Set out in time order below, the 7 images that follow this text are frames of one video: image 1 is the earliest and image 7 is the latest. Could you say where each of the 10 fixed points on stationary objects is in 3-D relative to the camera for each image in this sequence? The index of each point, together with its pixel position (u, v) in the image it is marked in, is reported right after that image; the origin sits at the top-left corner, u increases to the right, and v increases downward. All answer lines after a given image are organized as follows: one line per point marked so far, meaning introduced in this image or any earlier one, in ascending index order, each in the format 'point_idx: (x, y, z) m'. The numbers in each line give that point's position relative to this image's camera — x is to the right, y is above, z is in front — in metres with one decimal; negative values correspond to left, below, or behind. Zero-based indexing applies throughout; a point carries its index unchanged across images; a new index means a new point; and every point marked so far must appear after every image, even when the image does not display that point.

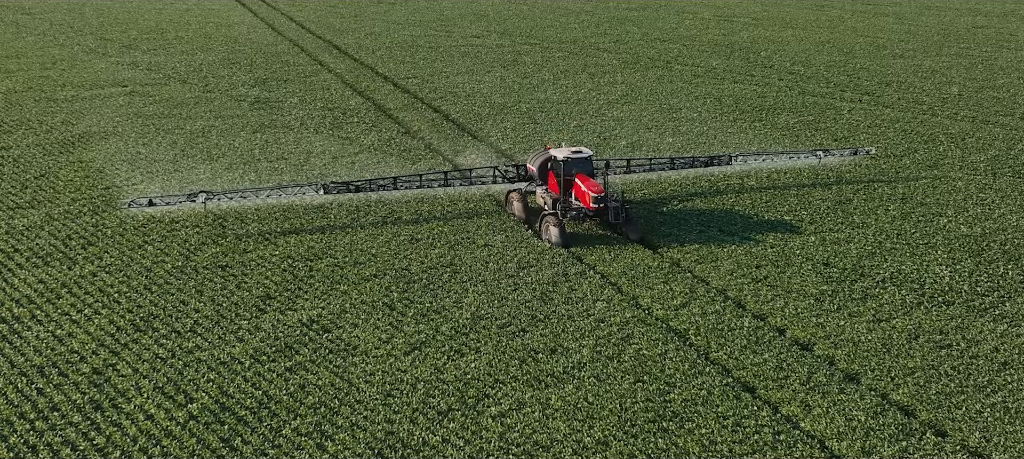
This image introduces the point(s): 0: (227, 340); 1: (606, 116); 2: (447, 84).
0: (-2.3, -0.9, +10.2) m
1: (+1.4, +1.9, +16.8) m
2: (-1.1, +2.4, +18.4) m
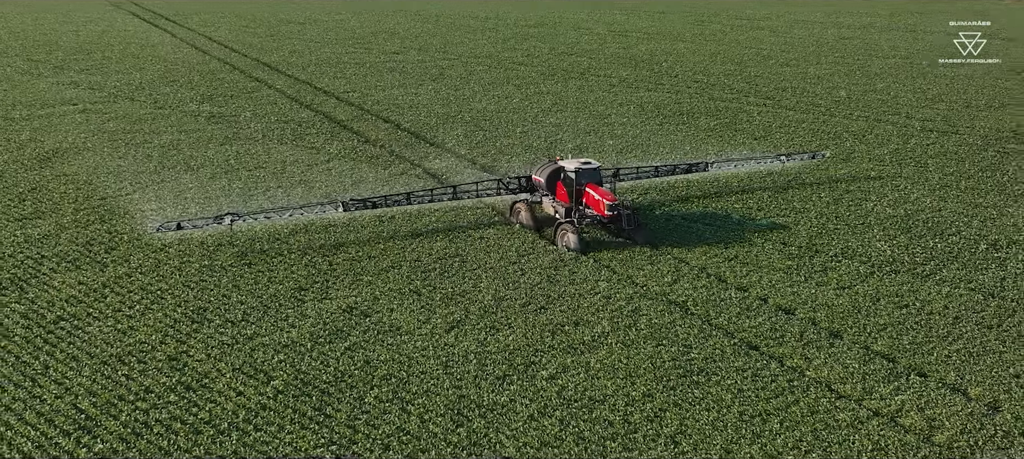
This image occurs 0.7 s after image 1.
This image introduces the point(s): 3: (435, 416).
0: (-2.0, -0.9, +11.0) m
1: (+0.6, +1.9, +18.1) m
2: (-2.1, +2.3, +19.3) m
3: (-0.5, -1.5, +9.4) m
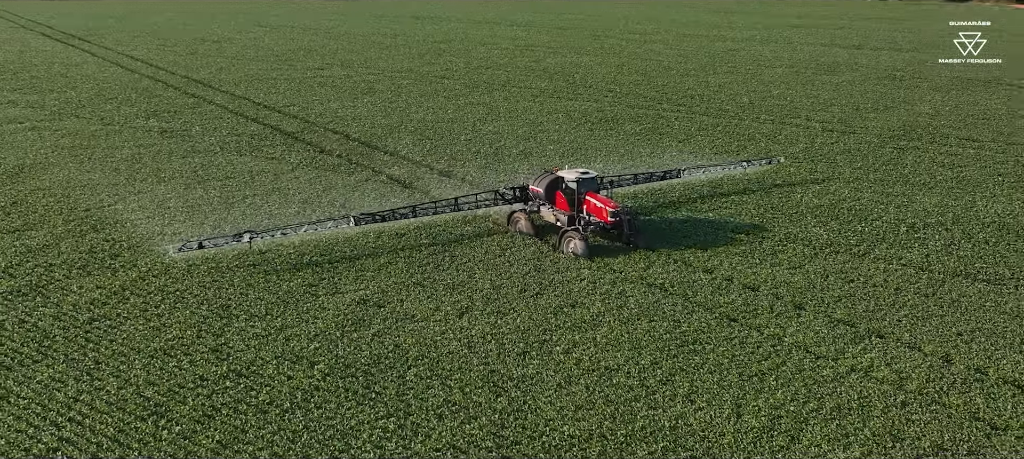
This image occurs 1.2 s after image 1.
0: (-2.0, -0.9, +11.7) m
1: (-0.4, +1.9, +19.1) m
2: (-3.2, +2.2, +20.0) m
3: (-0.3, -1.4, +10.3) m
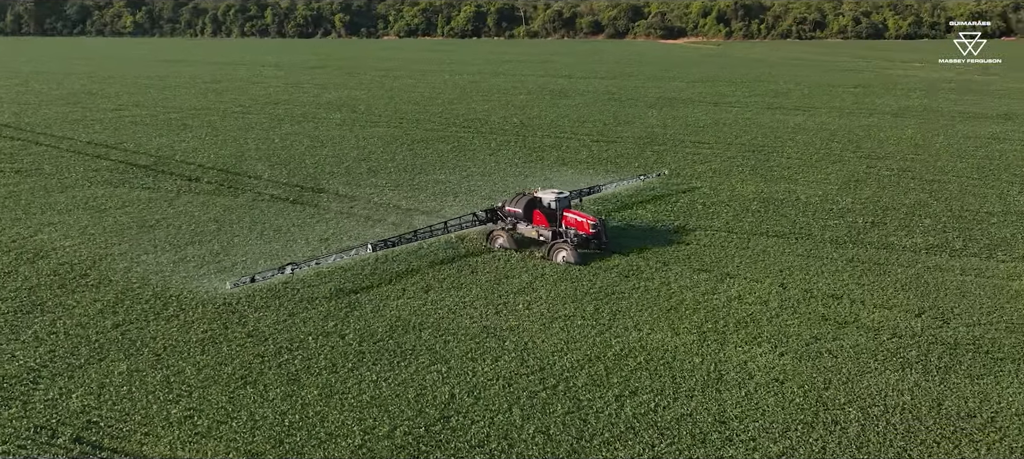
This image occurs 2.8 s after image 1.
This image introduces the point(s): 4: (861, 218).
0: (-2.5, -0.9, +13.7) m
1: (-3.6, +1.6, +21.3) m
2: (-6.6, +1.6, +21.2) m
3: (-0.3, -1.2, +13.0) m
4: (+5.2, +0.2, +16.8) m
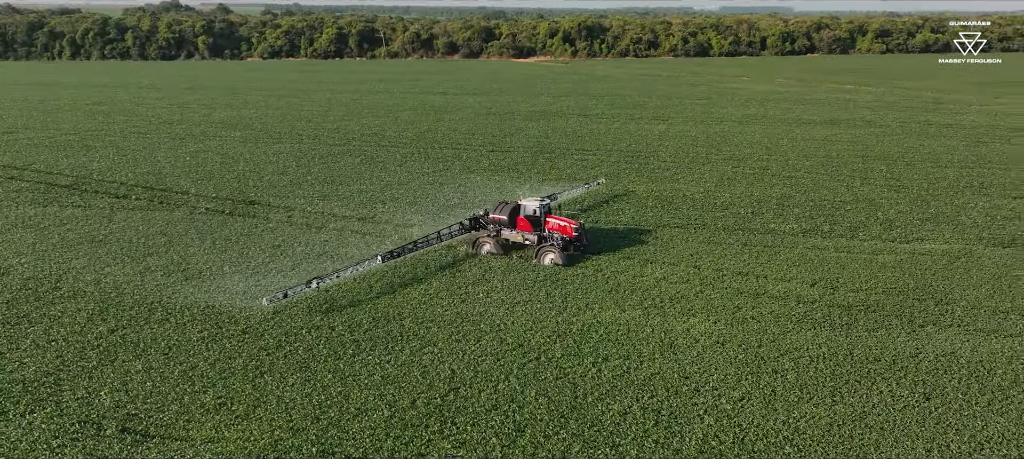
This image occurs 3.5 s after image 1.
0: (-2.9, -1.0, +15.0) m
1: (-5.6, +1.4, +22.3) m
2: (-8.5, +1.3, +21.6) m
3: (-0.7, -1.2, +14.7) m
4: (+4.0, +0.4, +19.5) m
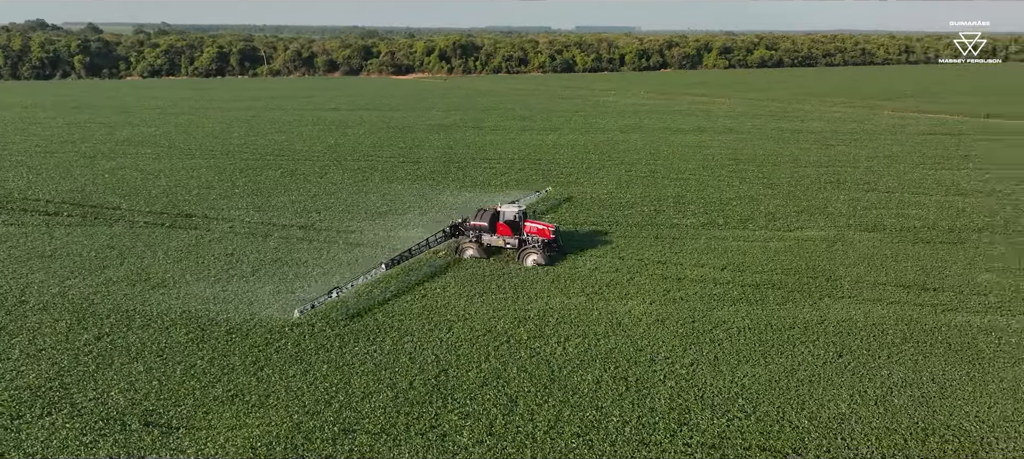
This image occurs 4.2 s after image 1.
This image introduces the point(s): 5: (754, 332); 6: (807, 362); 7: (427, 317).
0: (-3.5, -1.1, +16.1) m
1: (-7.4, +1.1, +22.8) m
2: (-10.2, +0.9, +21.7) m
3: (-1.2, -1.2, +16.2) m
4: (+2.5, +0.5, +21.7) m
5: (+3.4, -1.4, +16.3) m
6: (+4.0, -1.8, +15.3) m
7: (-1.2, -1.2, +16.2) m
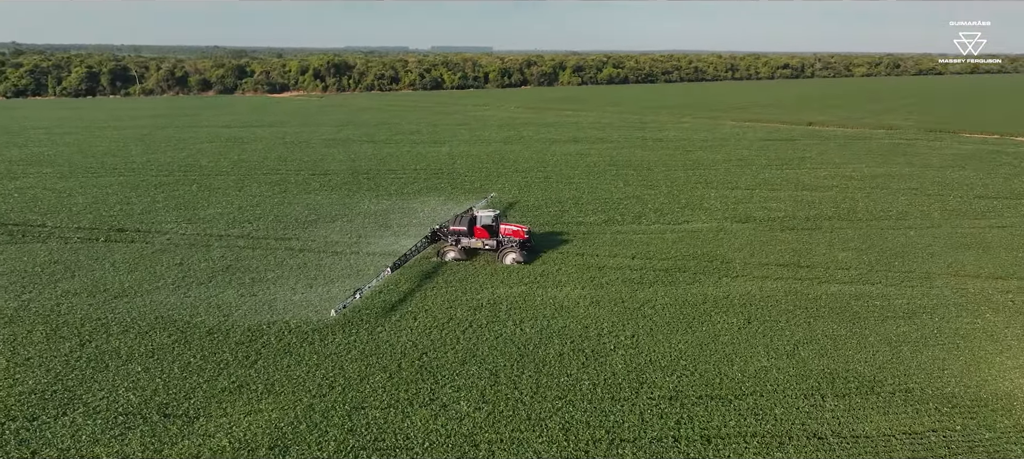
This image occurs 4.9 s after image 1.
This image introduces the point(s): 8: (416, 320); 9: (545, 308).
0: (-4.1, -1.1, +17.2) m
1: (-9.2, +0.7, +23.1) m
2: (-11.8, +0.4, +21.5) m
3: (-1.8, -1.2, +17.7) m
4: (+0.7, +0.5, +23.8) m
5: (+2.7, -1.3, +18.6) m
6: (+3.4, -1.6, +17.8) m
7: (-1.9, -1.2, +17.7) m
8: (-1.5, -1.4, +17.3) m
9: (+0.5, -1.2, +18.2) m
